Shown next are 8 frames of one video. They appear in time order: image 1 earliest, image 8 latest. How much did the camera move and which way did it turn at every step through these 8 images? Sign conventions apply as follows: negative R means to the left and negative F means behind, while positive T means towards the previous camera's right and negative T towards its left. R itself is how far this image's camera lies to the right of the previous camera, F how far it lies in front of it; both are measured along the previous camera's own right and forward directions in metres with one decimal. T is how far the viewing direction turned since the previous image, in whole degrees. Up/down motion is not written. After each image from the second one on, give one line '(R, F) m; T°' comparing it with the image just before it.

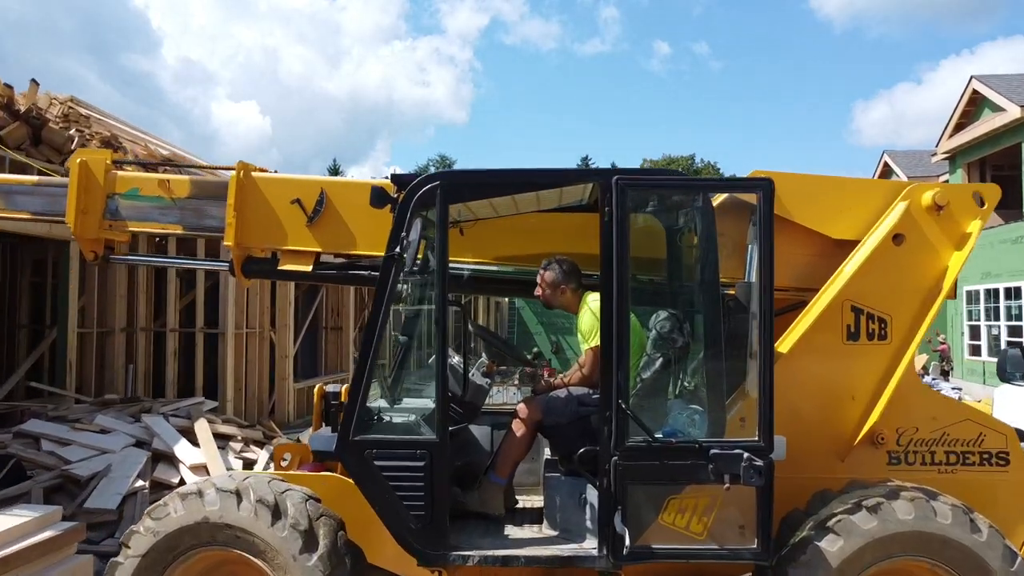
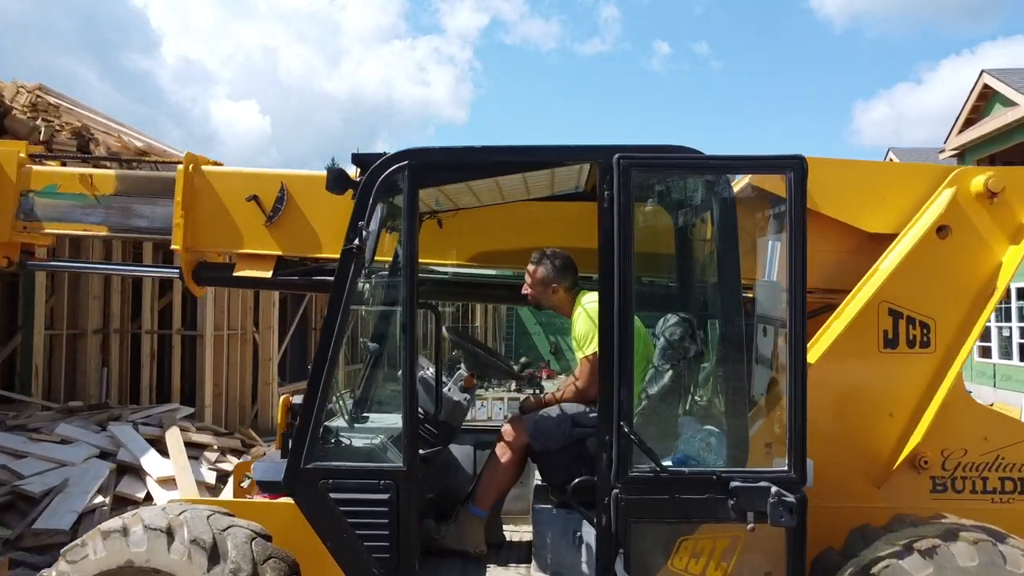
(+0.1, +0.5) m; 0°
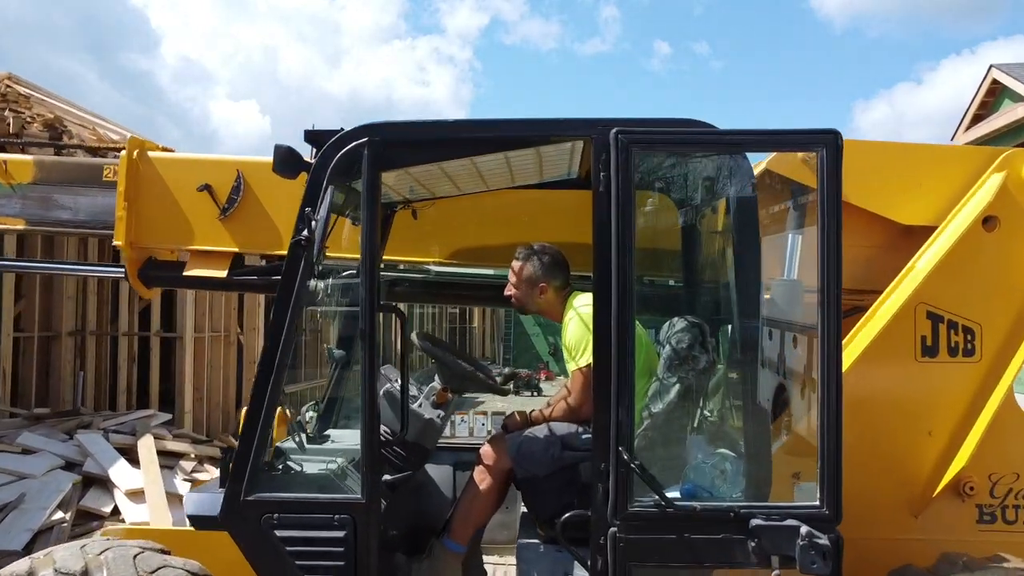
(+0.1, +0.4) m; 0°
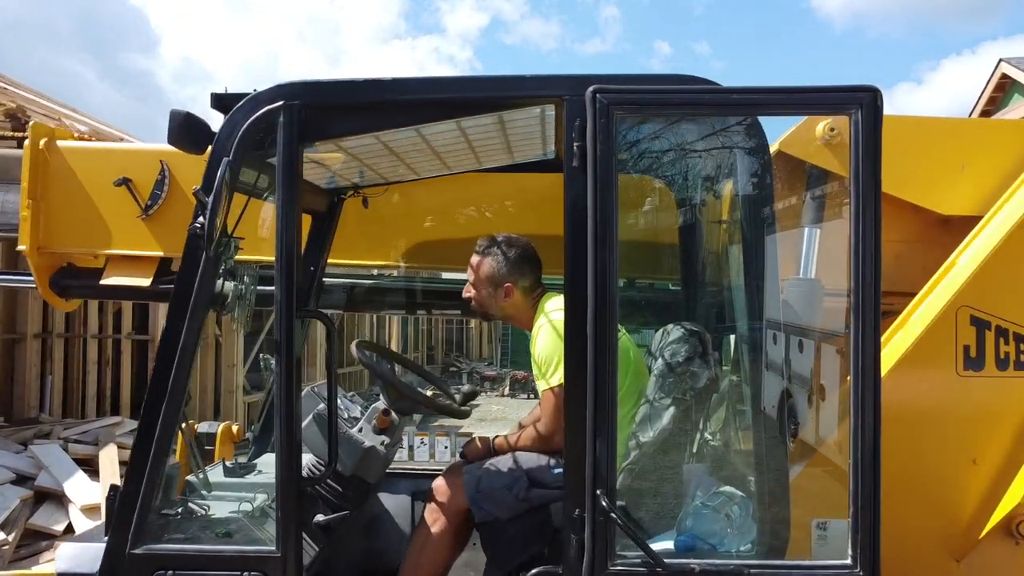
(+0.1, +0.4) m; 0°
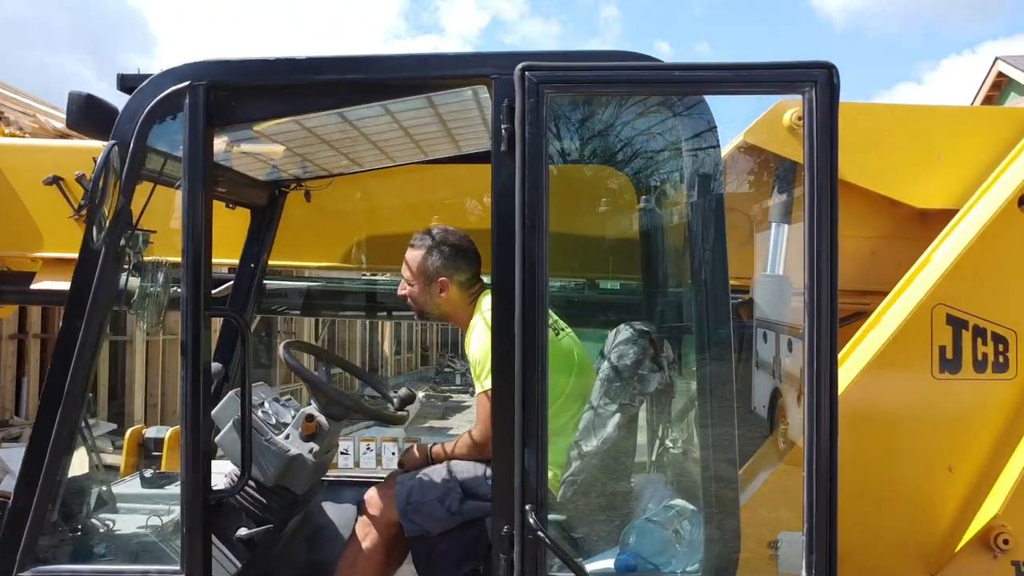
(+0.2, +0.1) m; 0°
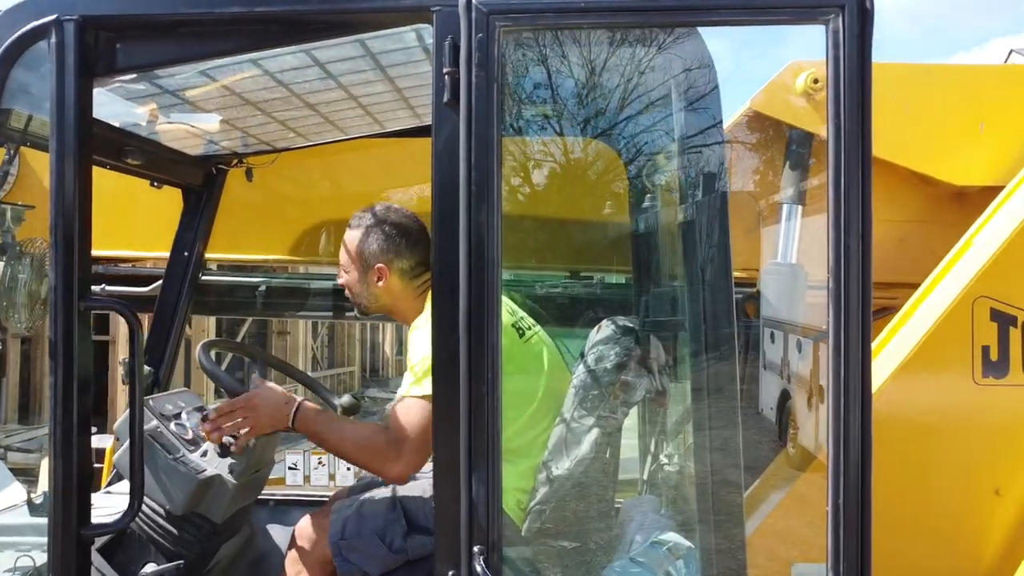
(+0.1, +0.3) m; 0°
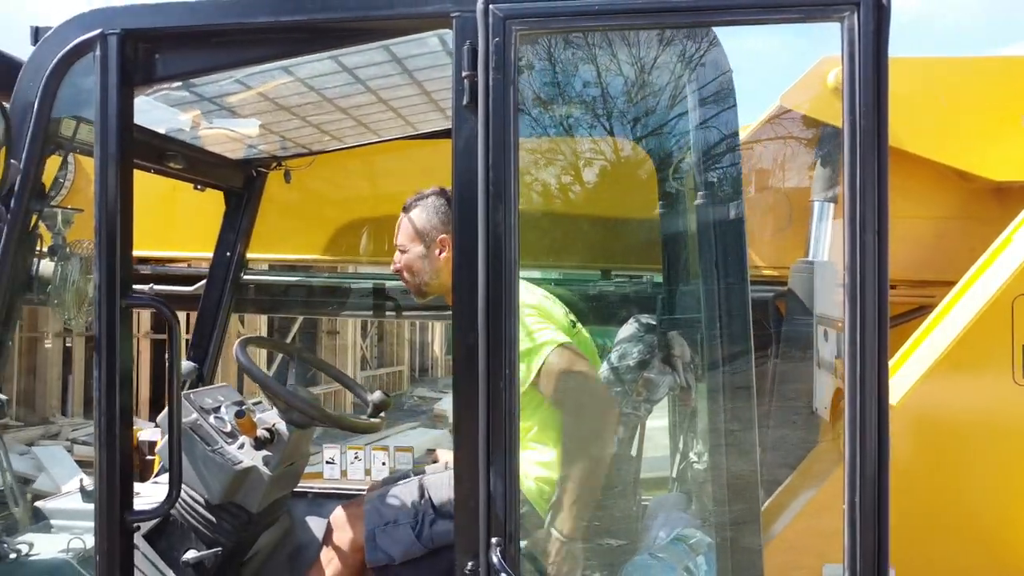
(+0.1, 0.0) m; -4°
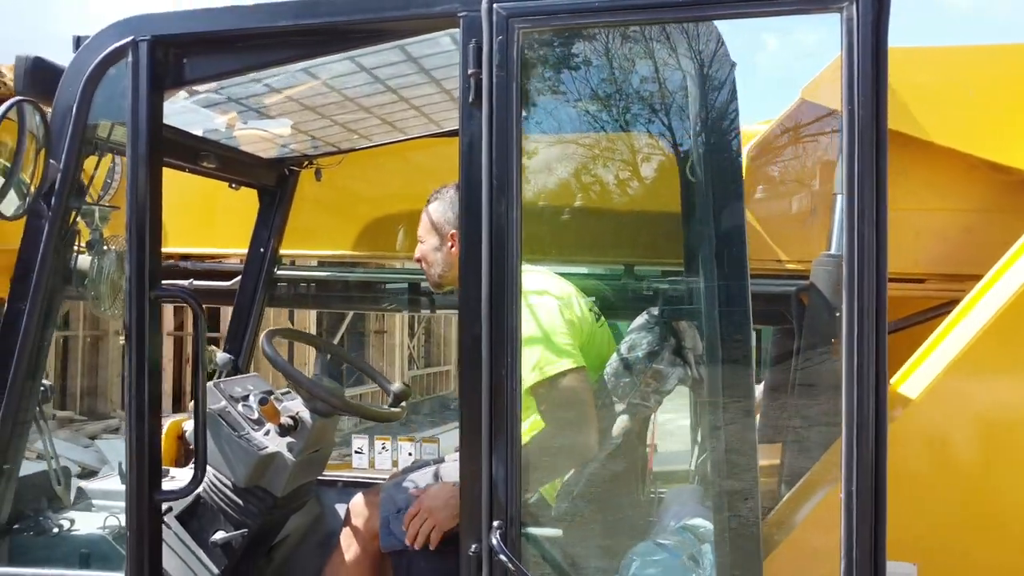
(+0.1, 0.0) m; -4°
